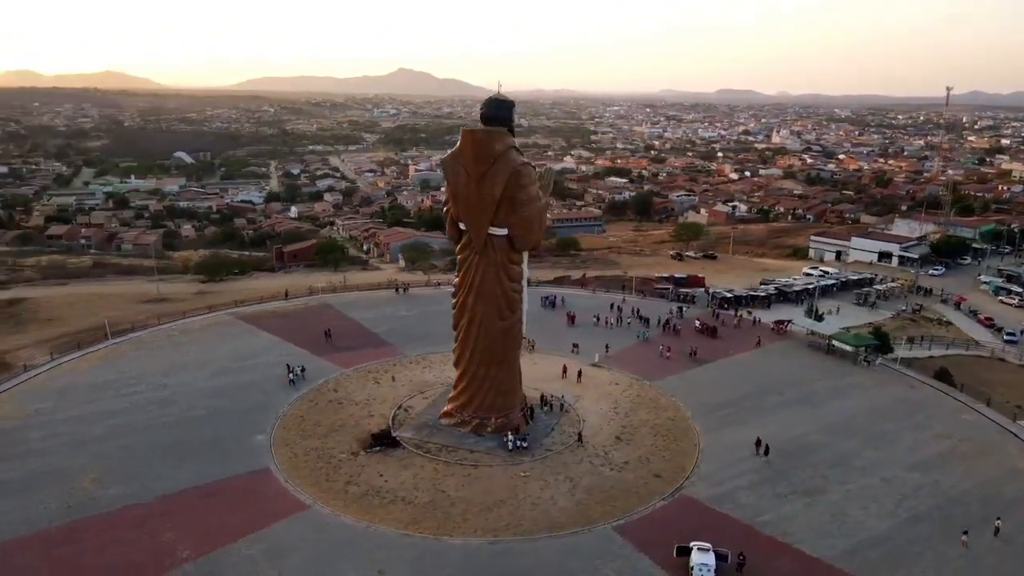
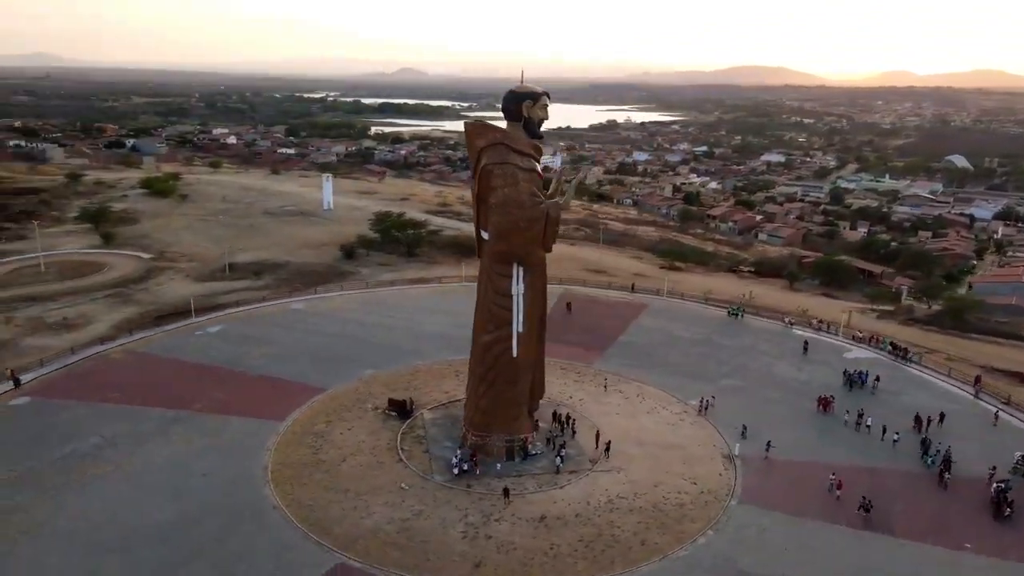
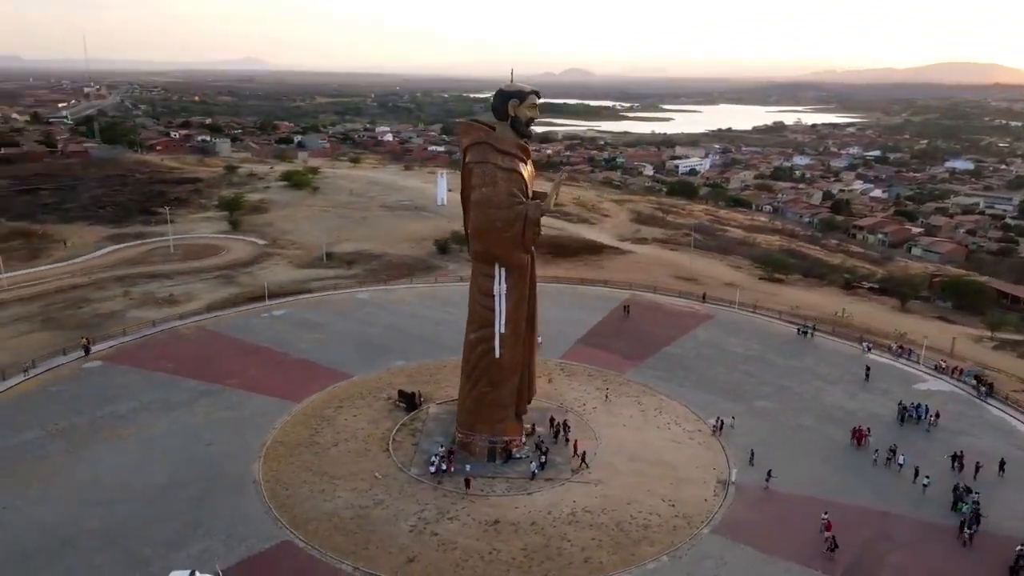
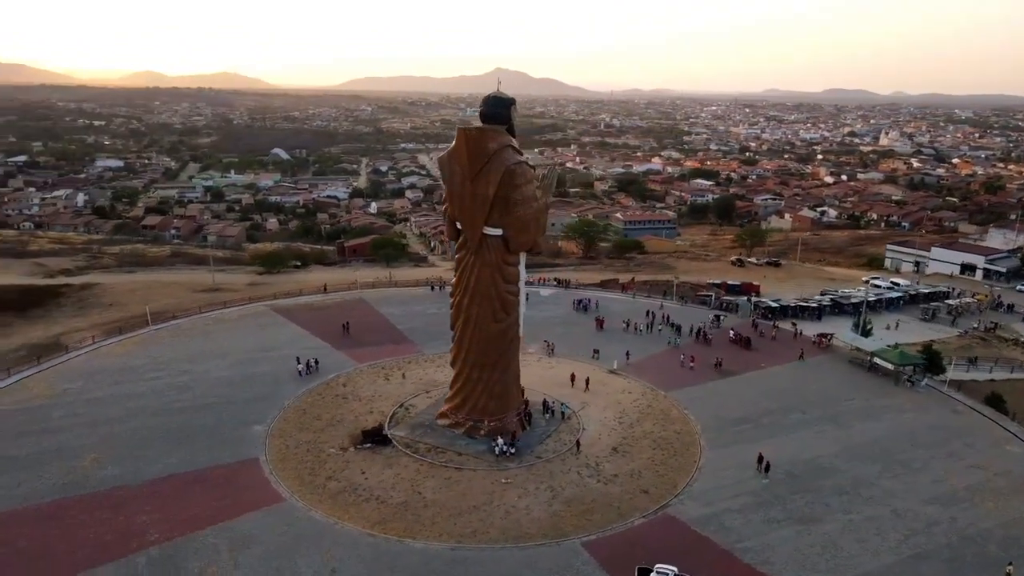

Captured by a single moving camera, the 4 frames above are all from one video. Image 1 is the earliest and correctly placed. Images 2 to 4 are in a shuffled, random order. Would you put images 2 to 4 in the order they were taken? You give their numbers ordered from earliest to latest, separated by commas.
4, 2, 3
